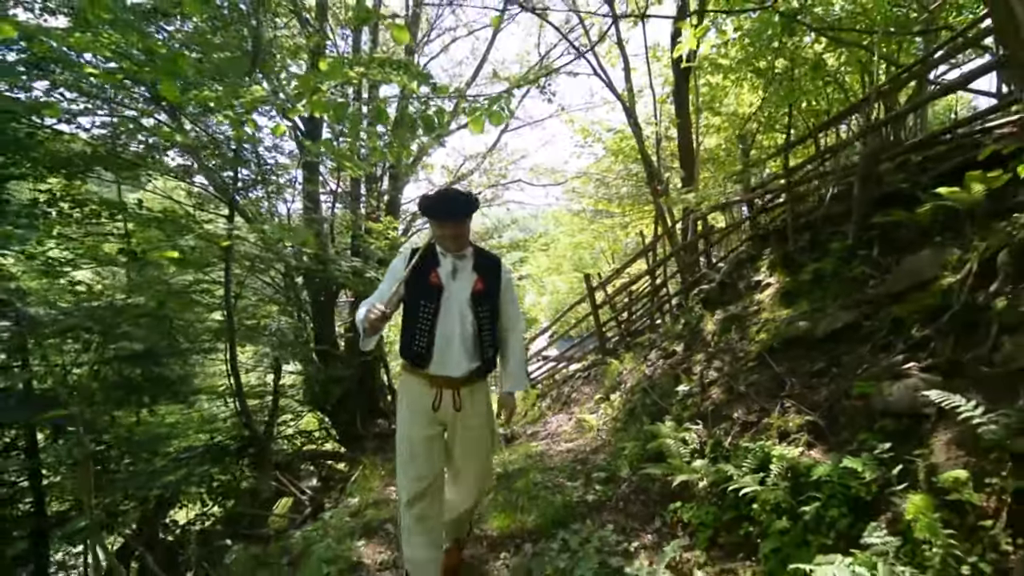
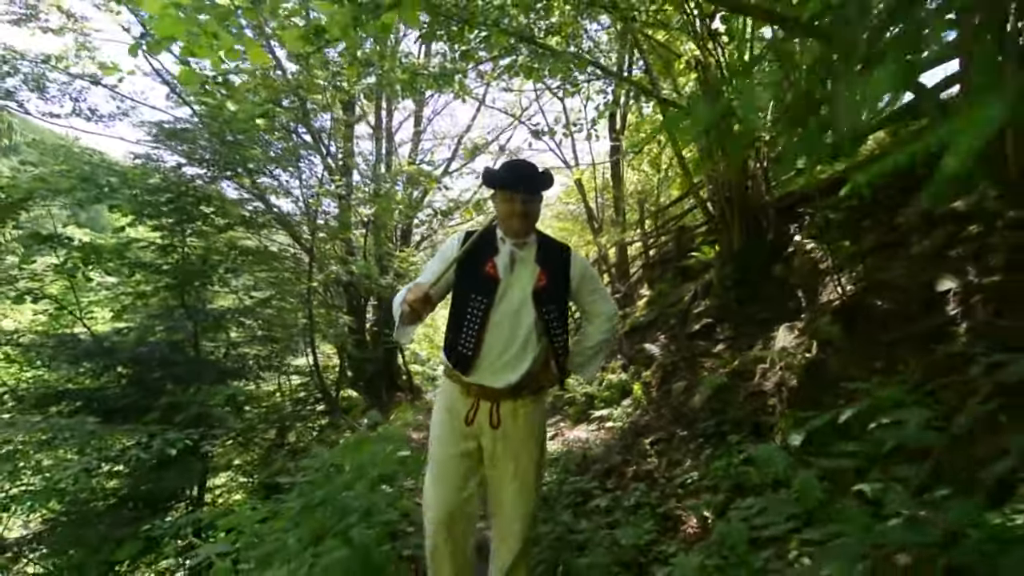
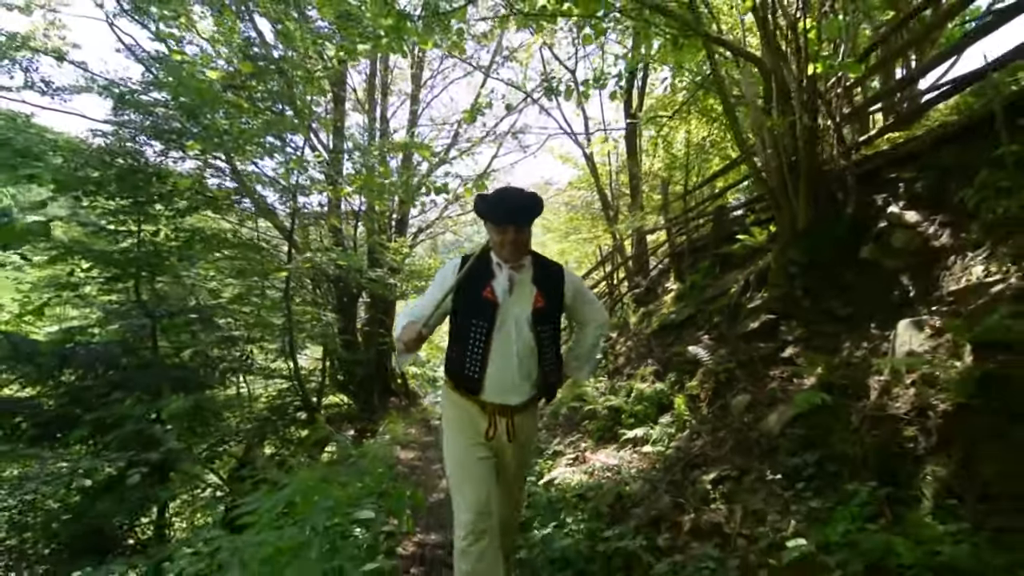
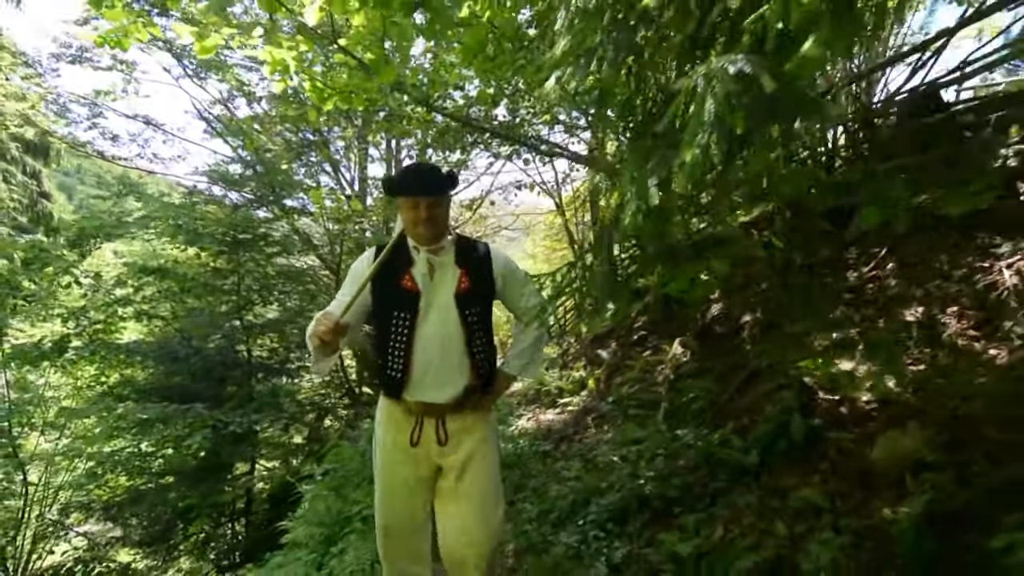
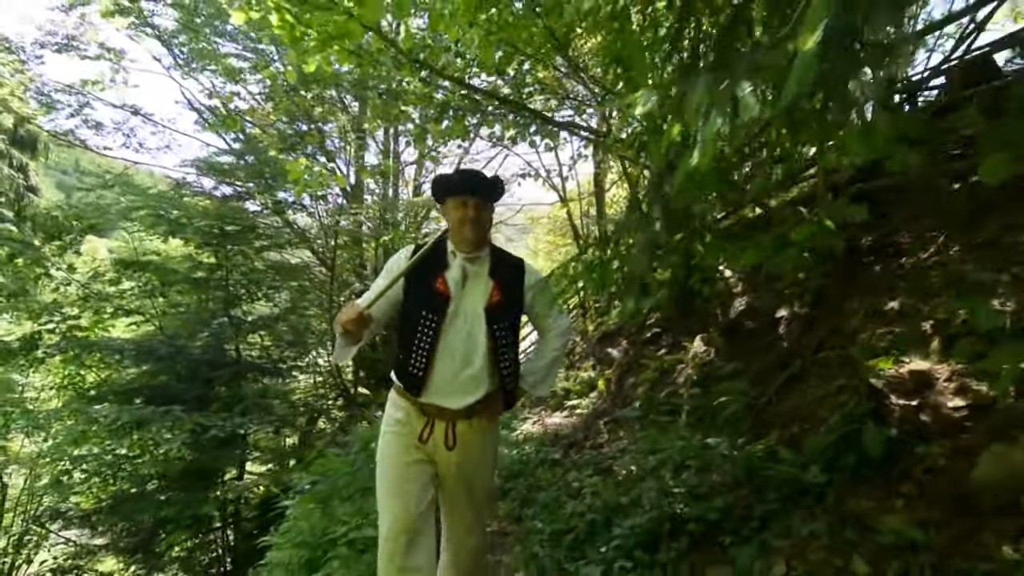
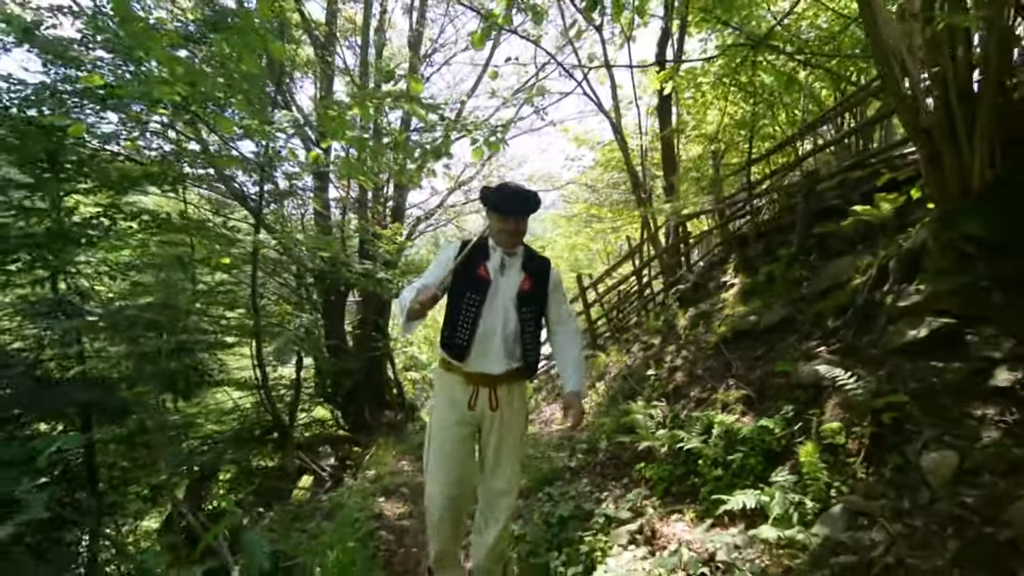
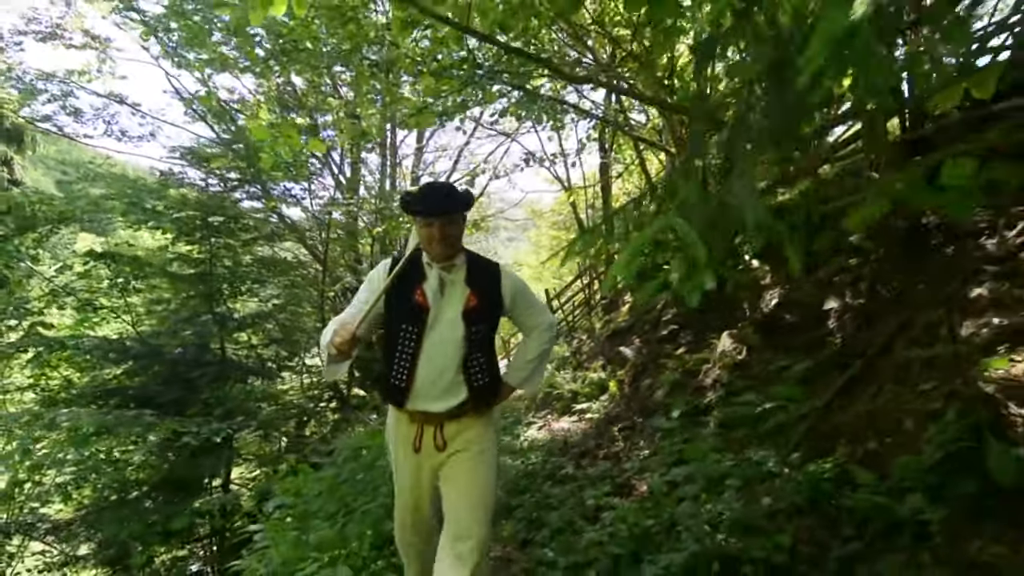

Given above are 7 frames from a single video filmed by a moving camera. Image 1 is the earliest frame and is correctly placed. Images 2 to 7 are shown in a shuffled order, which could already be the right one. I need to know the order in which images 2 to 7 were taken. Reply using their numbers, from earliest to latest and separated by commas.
6, 3, 2, 7, 5, 4
